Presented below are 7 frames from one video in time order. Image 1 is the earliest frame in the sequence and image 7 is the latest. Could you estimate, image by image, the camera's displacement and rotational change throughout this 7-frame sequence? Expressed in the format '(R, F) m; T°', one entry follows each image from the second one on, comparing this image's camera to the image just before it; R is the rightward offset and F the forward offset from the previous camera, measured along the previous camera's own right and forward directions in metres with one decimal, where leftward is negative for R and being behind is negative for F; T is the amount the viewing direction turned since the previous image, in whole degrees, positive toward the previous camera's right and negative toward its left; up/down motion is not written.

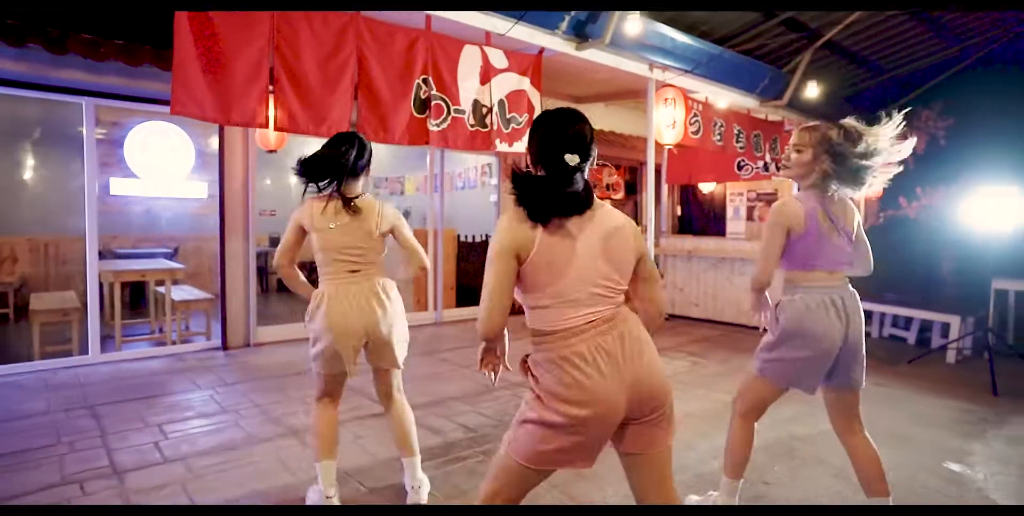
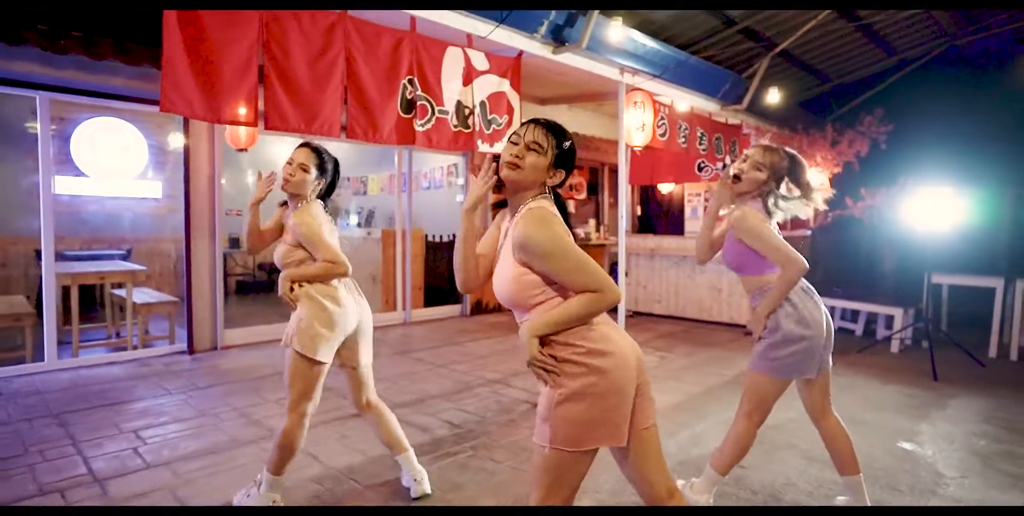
(-0.2, -0.1) m; +5°
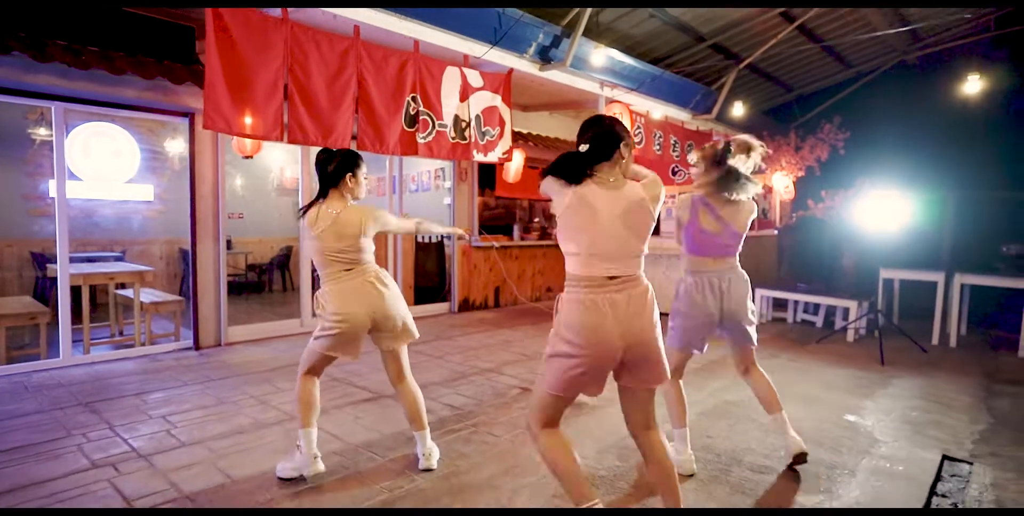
(-0.1, -0.5) m; +2°
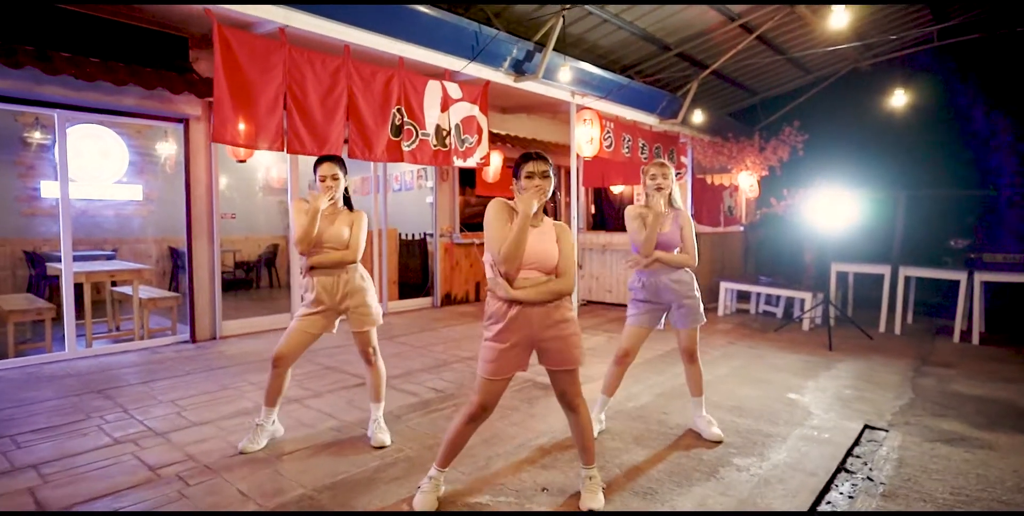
(+0.1, -0.5) m; +2°
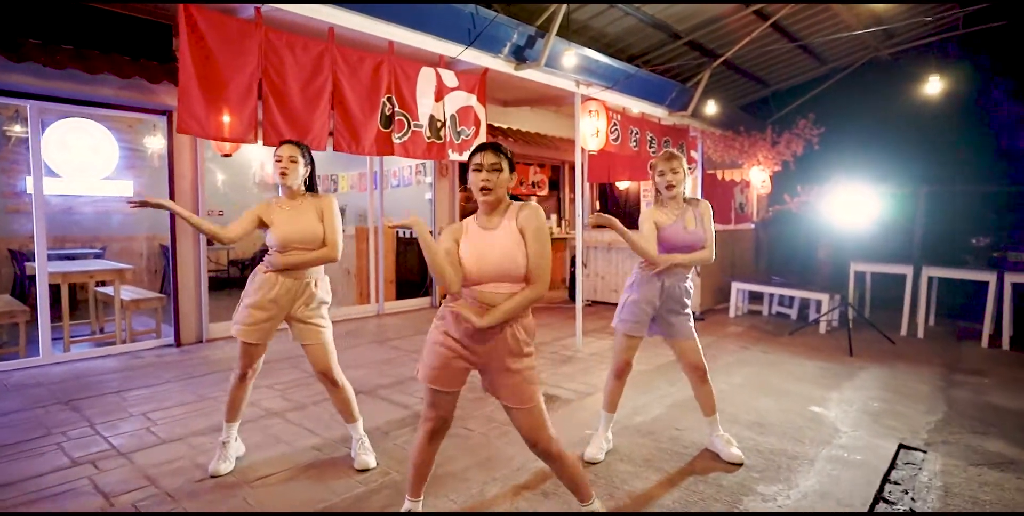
(0.0, +0.4) m; 0°
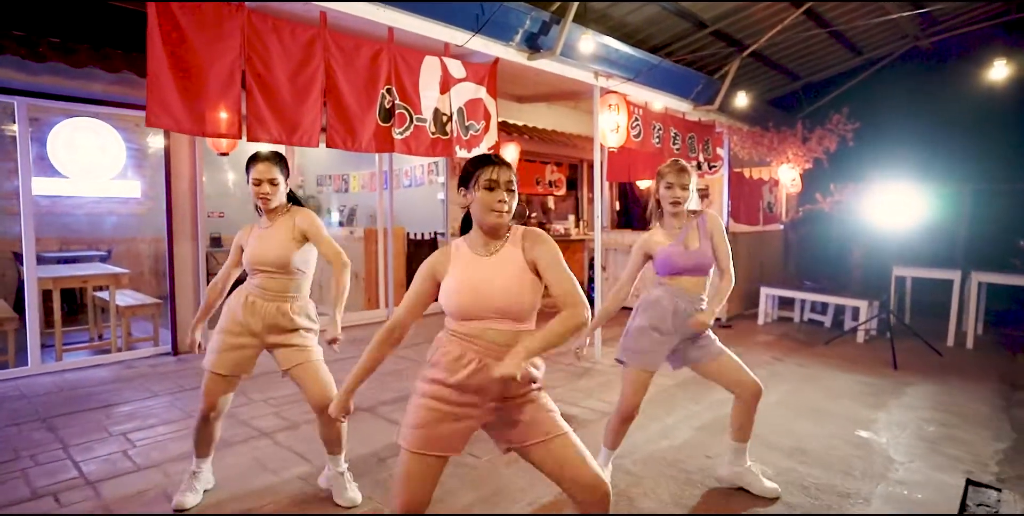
(0.0, +0.4) m; -2°
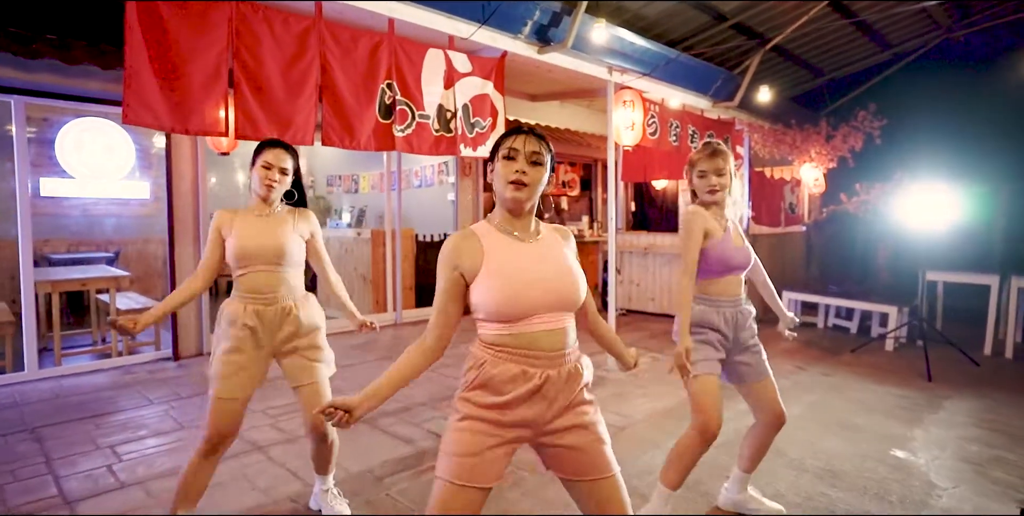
(+0.1, +0.3) m; -1°
